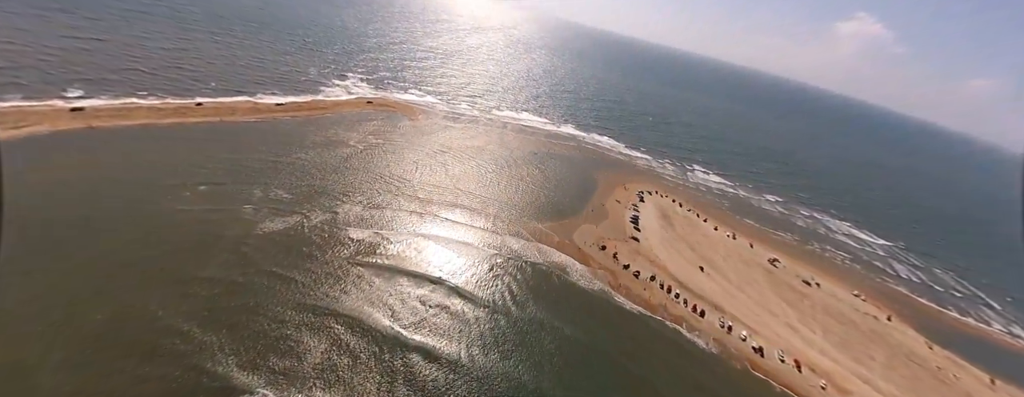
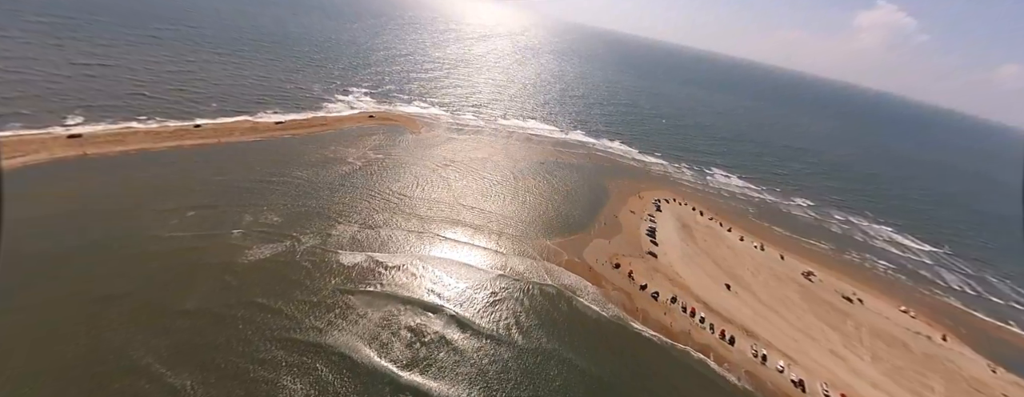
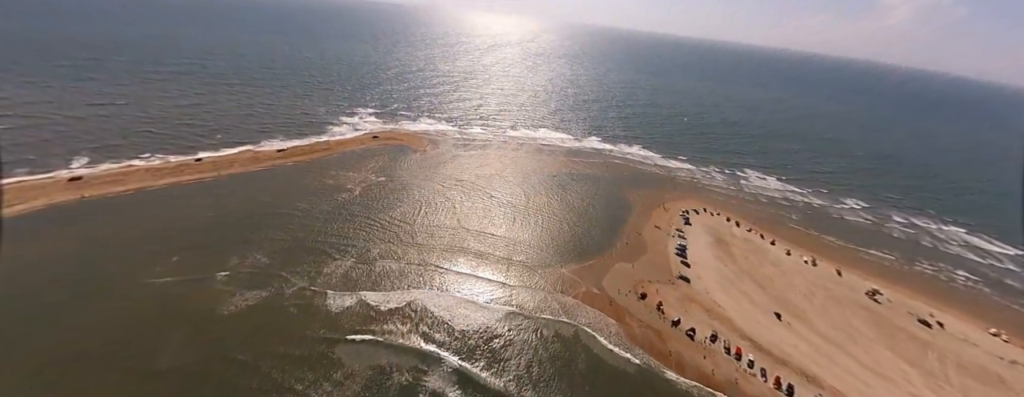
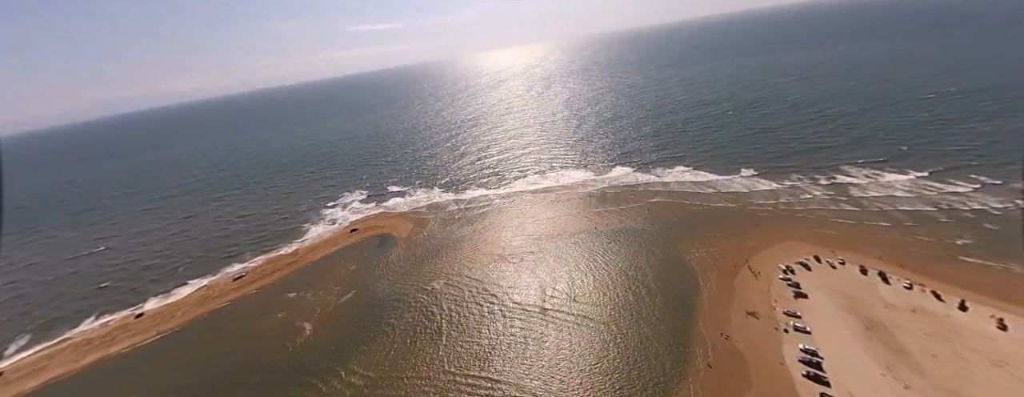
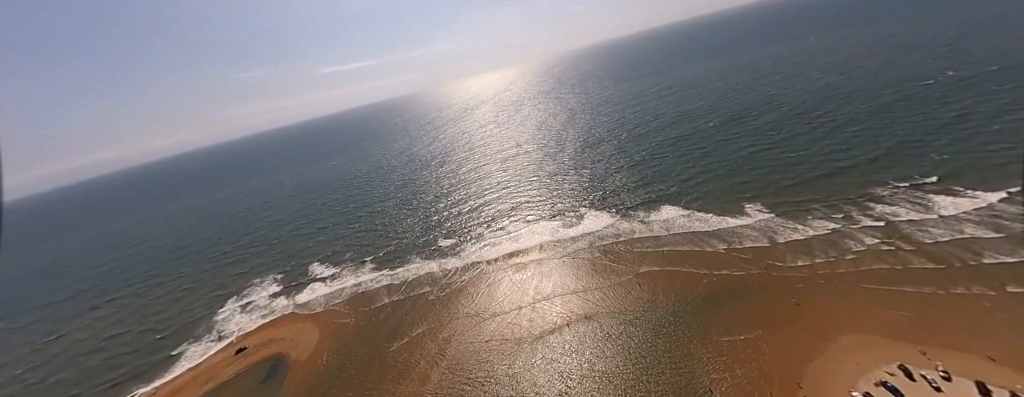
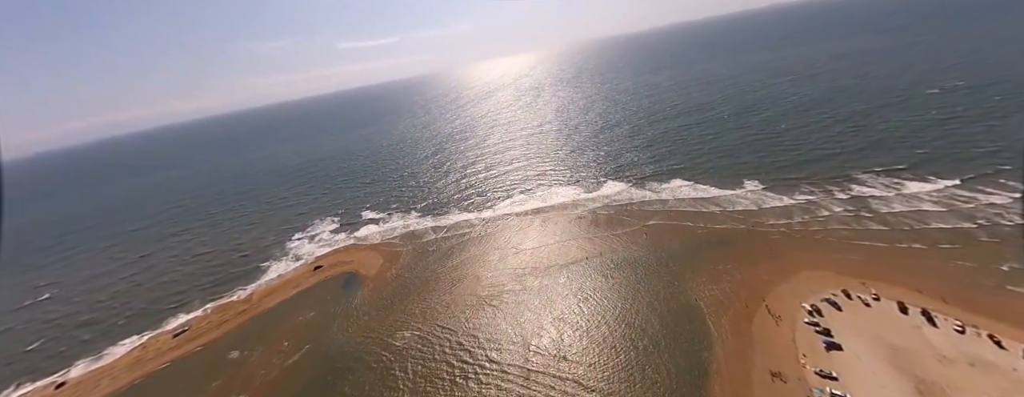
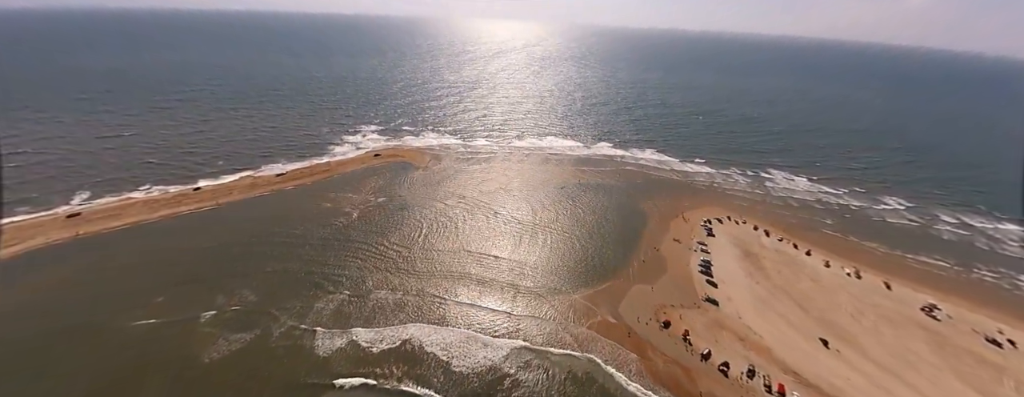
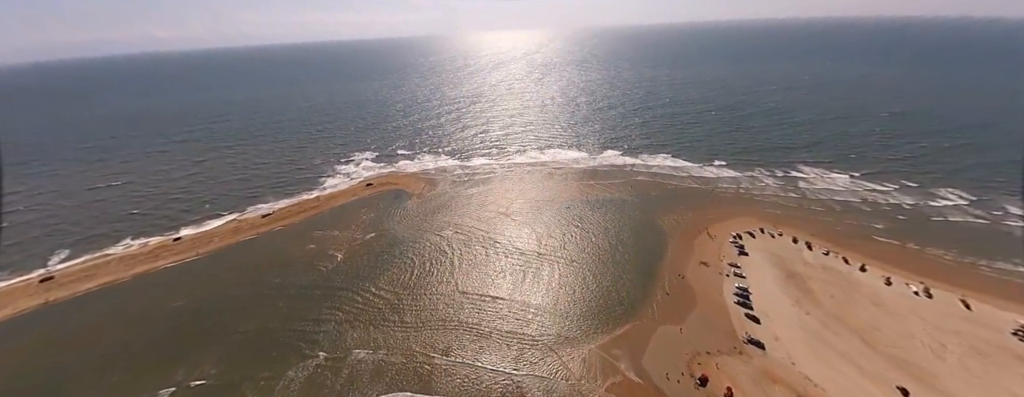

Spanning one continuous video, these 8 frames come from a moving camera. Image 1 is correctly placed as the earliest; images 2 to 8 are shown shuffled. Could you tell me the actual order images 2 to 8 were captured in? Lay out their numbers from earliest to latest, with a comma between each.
2, 3, 7, 8, 4, 6, 5
